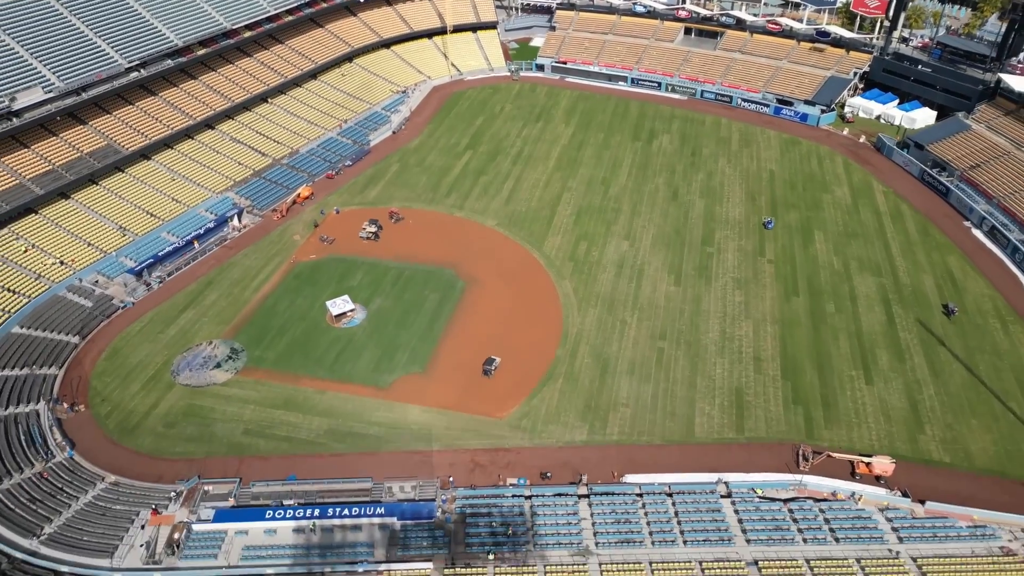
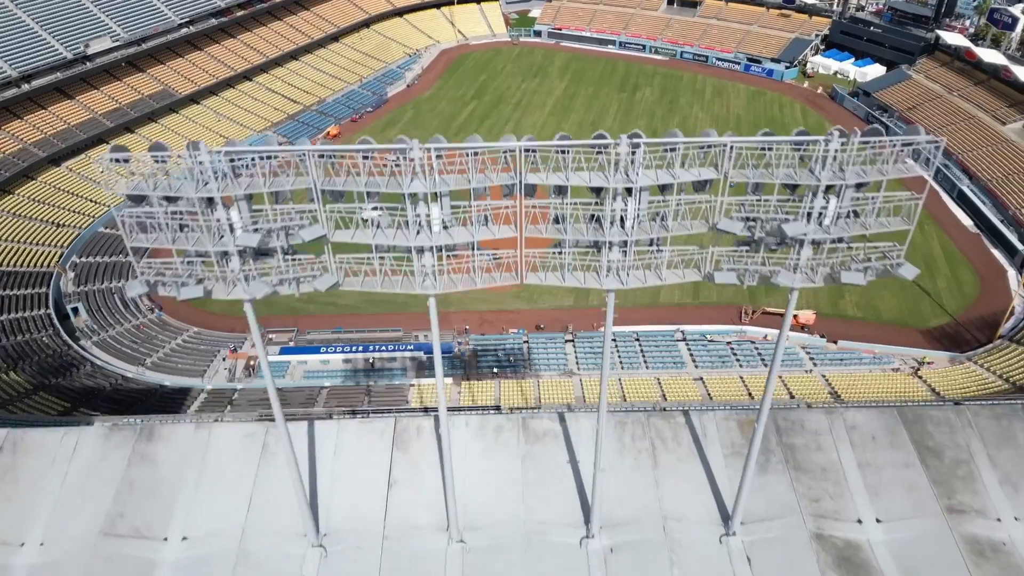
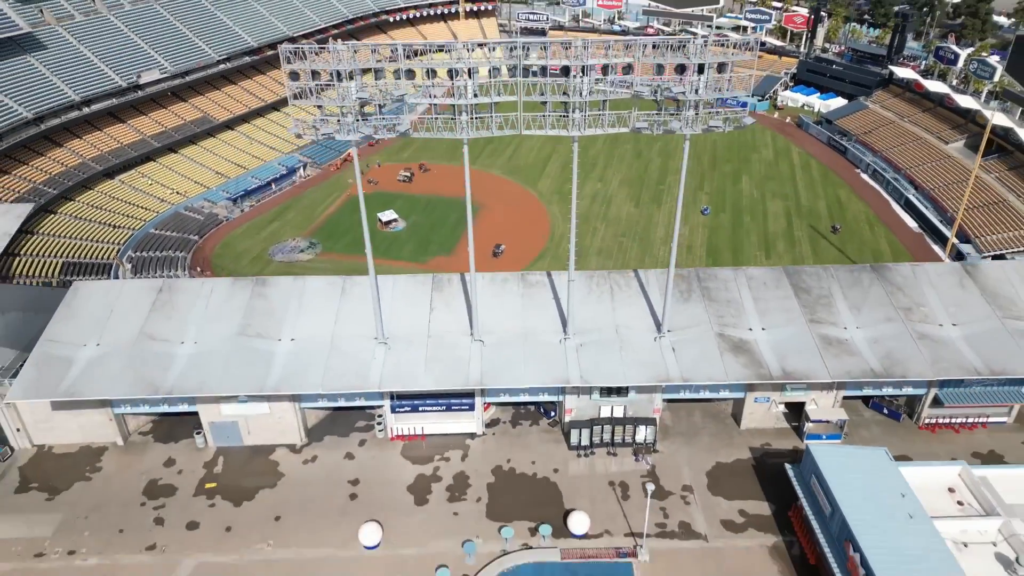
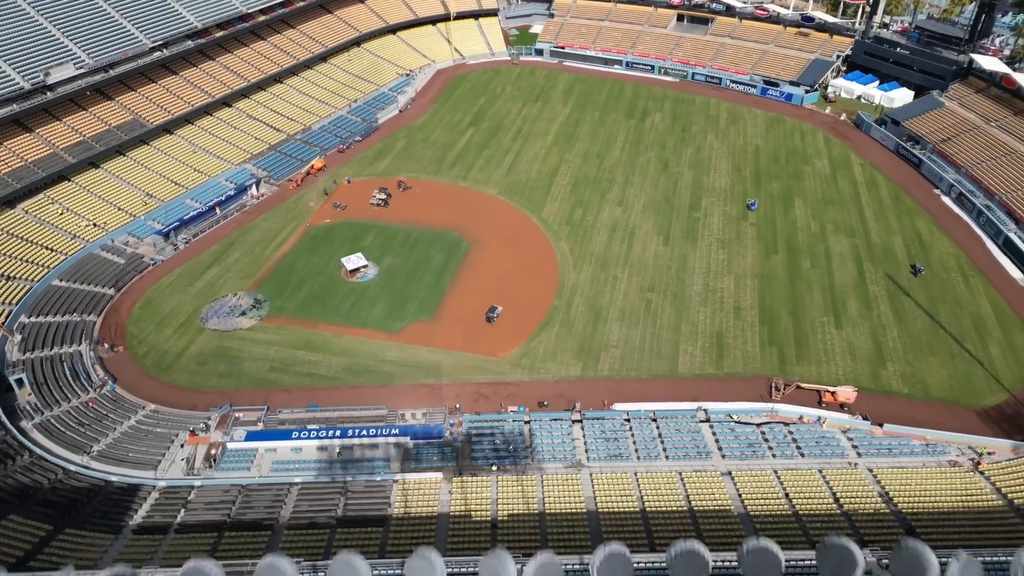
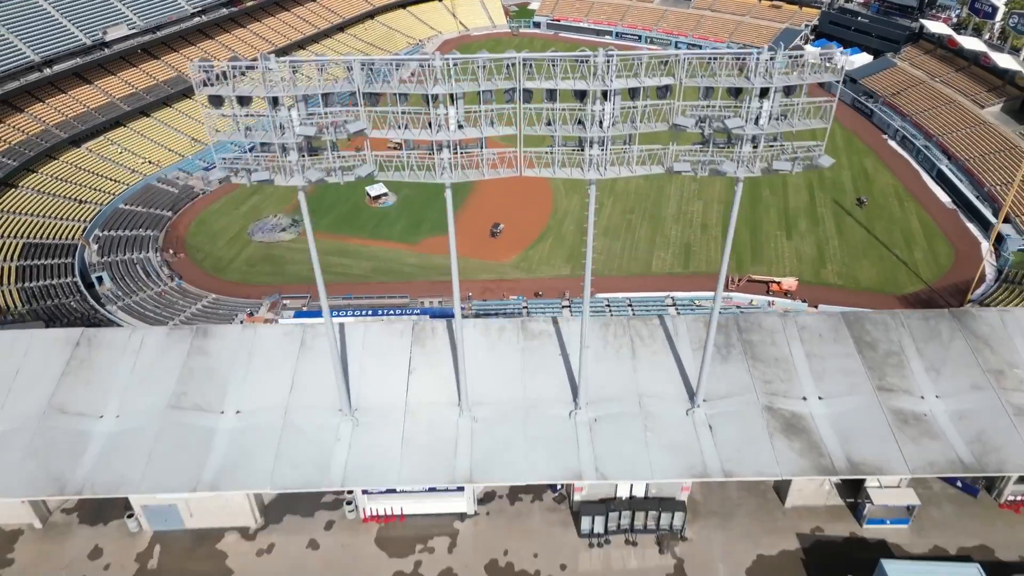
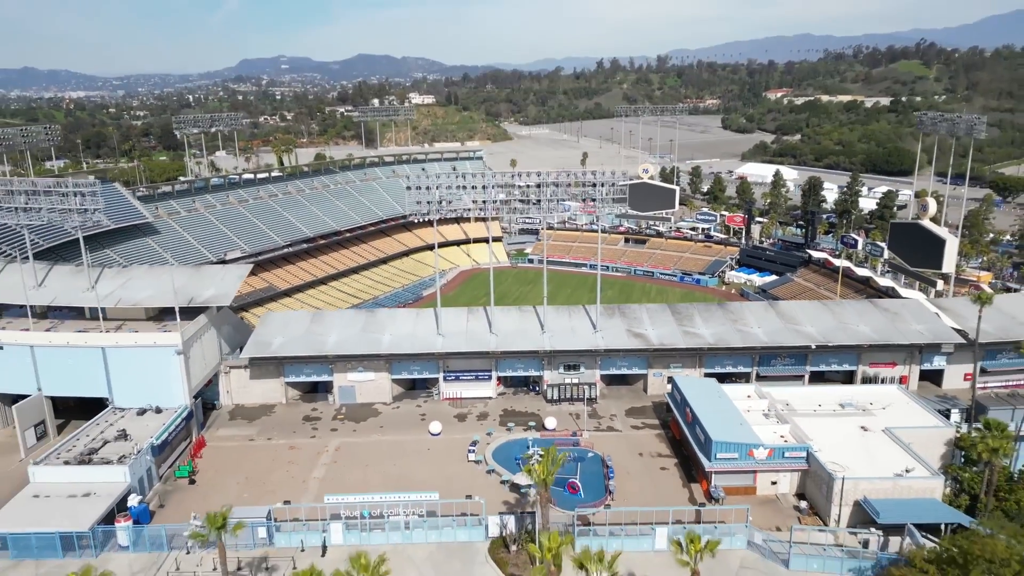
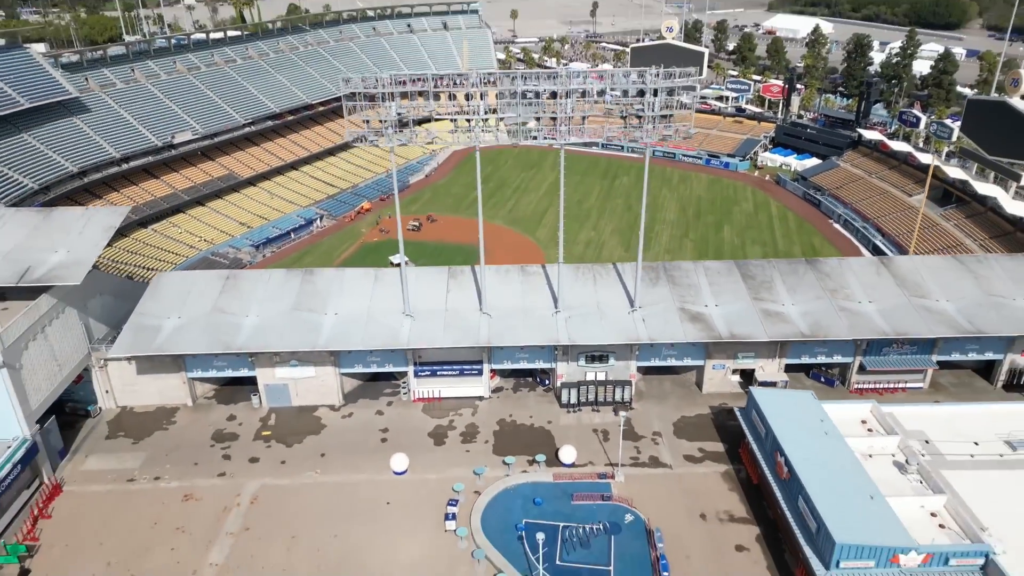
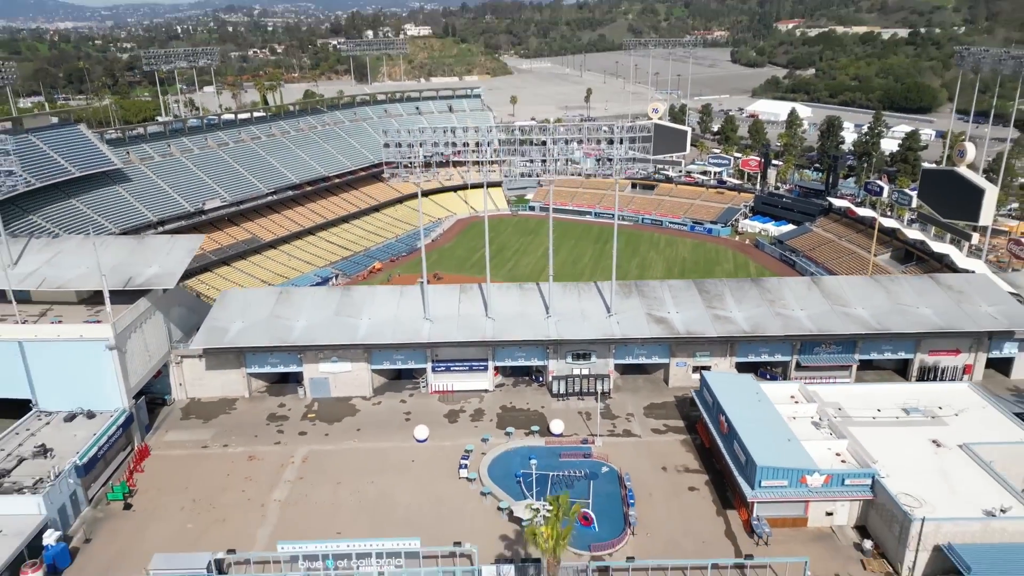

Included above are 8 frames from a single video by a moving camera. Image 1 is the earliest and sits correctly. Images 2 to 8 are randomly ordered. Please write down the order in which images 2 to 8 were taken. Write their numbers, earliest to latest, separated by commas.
4, 2, 5, 3, 7, 8, 6
